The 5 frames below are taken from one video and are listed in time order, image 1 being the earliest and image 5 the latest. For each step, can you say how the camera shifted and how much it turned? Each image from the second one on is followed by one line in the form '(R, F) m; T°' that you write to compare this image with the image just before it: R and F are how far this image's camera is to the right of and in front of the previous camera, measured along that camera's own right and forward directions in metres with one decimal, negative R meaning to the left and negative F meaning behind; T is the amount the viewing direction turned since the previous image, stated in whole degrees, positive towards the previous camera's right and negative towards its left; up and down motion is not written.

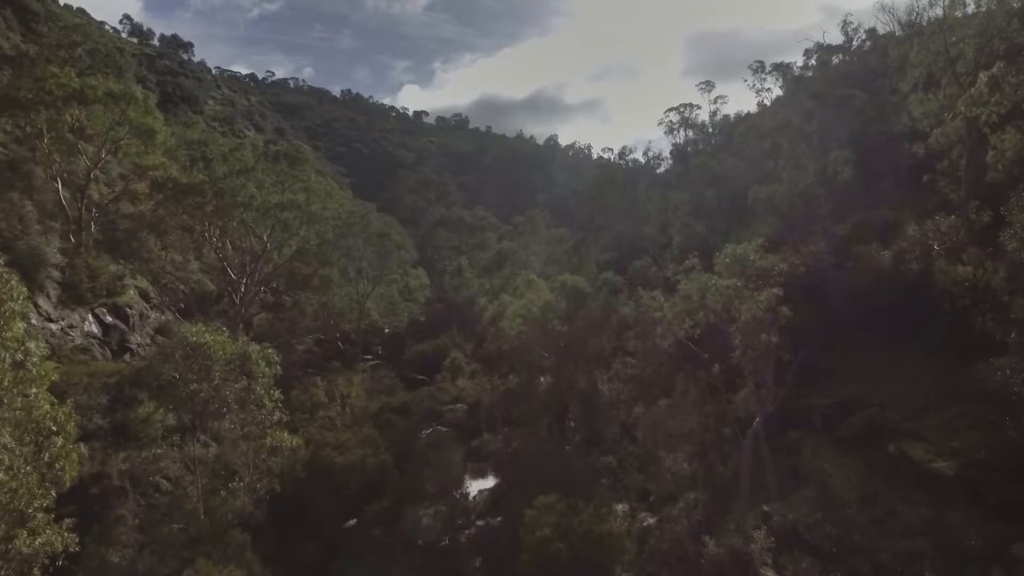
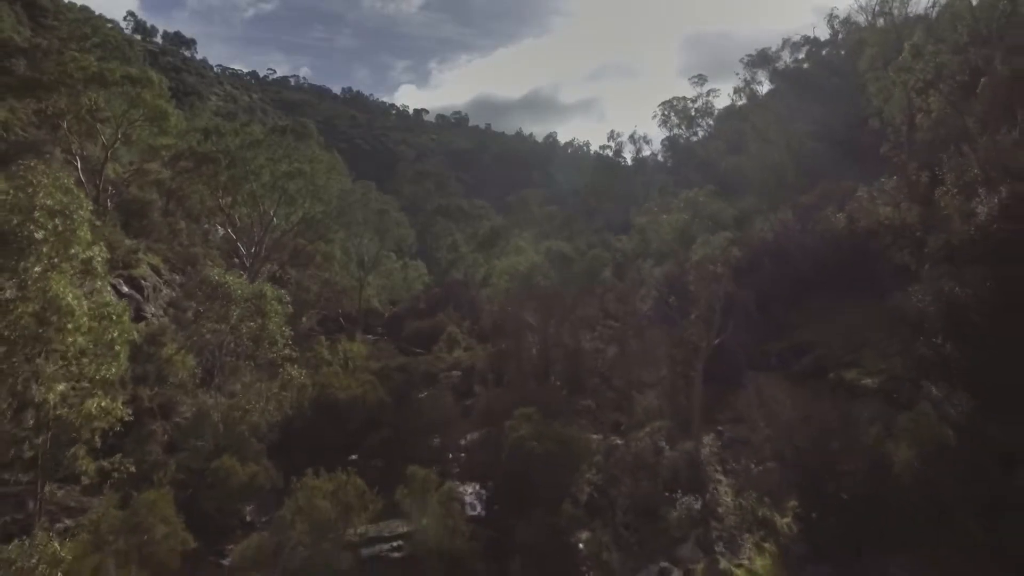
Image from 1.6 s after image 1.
(+0.4, -2.8) m; 0°
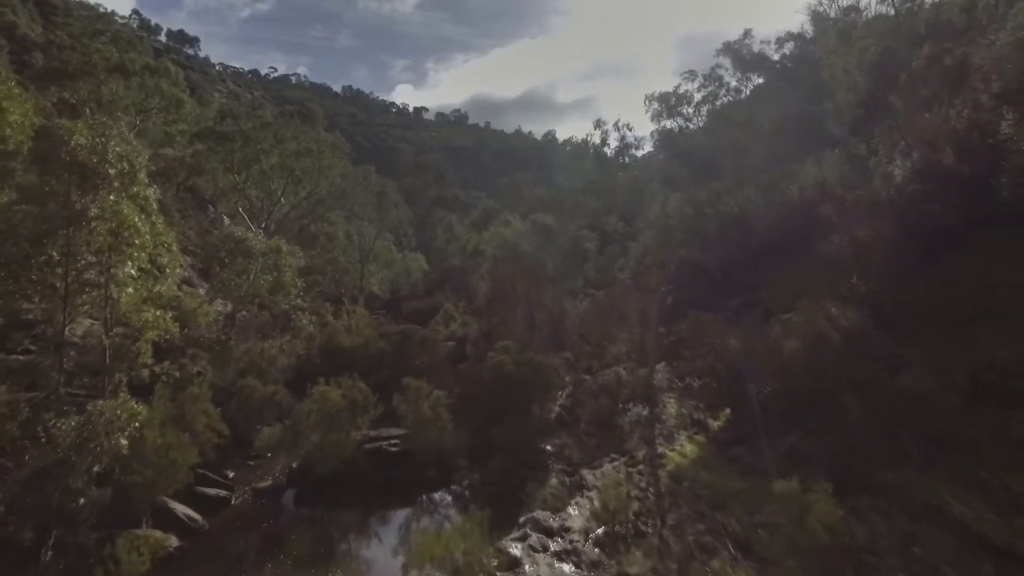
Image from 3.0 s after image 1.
(+0.5, -3.6) m; 0°
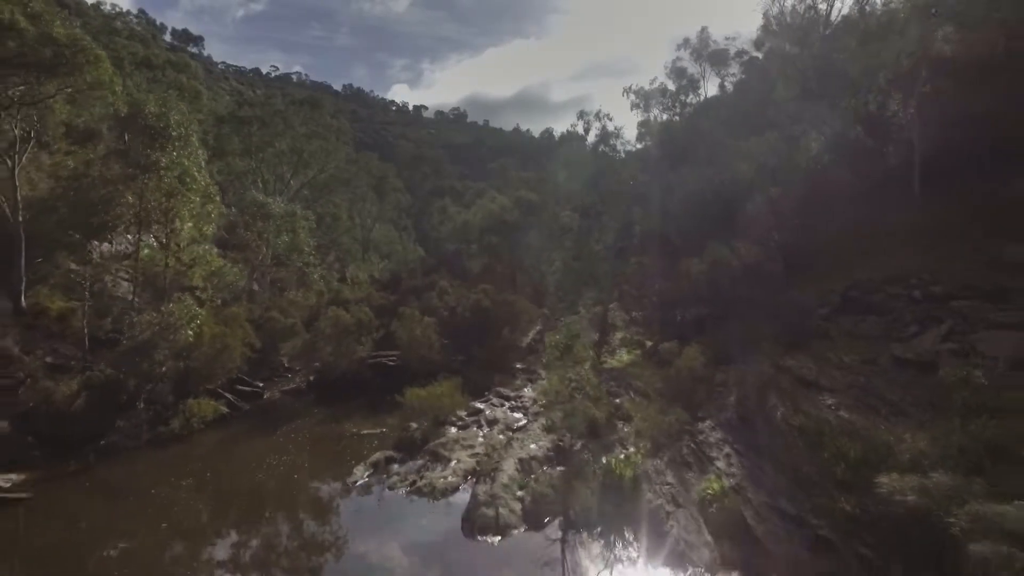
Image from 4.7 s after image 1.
(+0.7, -5.0) m; 0°
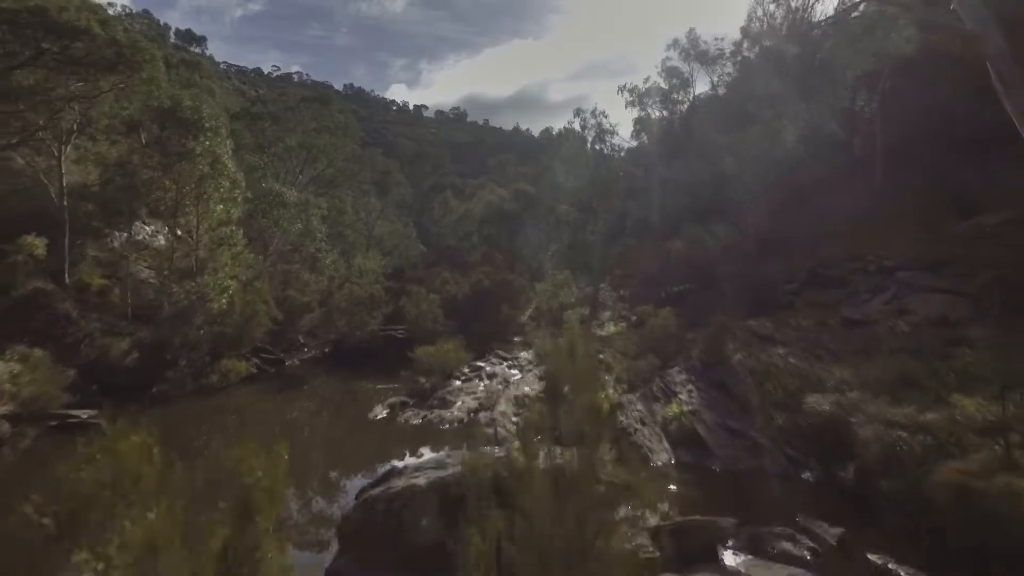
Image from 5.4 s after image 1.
(0.0, -2.5) m; 0°
